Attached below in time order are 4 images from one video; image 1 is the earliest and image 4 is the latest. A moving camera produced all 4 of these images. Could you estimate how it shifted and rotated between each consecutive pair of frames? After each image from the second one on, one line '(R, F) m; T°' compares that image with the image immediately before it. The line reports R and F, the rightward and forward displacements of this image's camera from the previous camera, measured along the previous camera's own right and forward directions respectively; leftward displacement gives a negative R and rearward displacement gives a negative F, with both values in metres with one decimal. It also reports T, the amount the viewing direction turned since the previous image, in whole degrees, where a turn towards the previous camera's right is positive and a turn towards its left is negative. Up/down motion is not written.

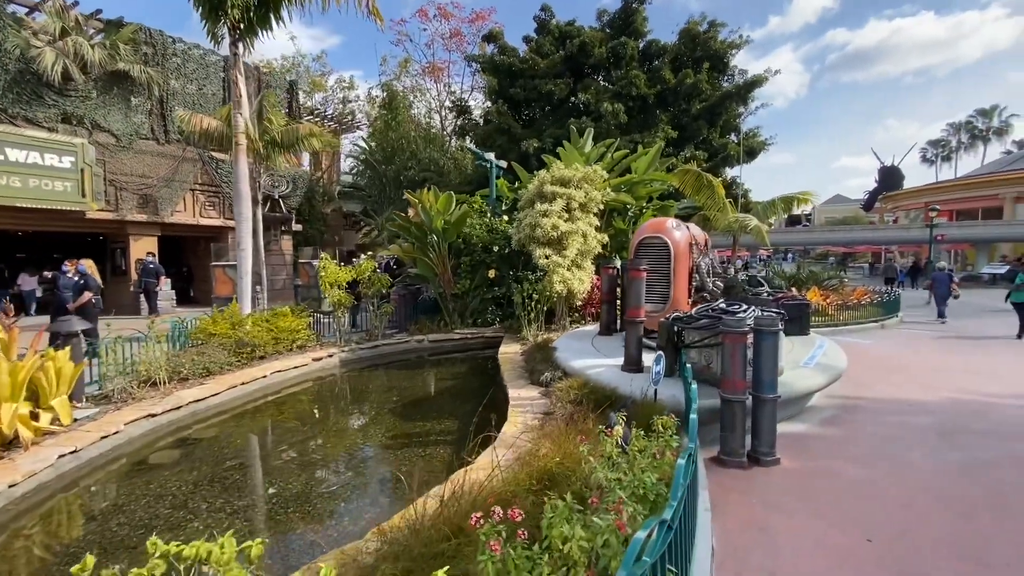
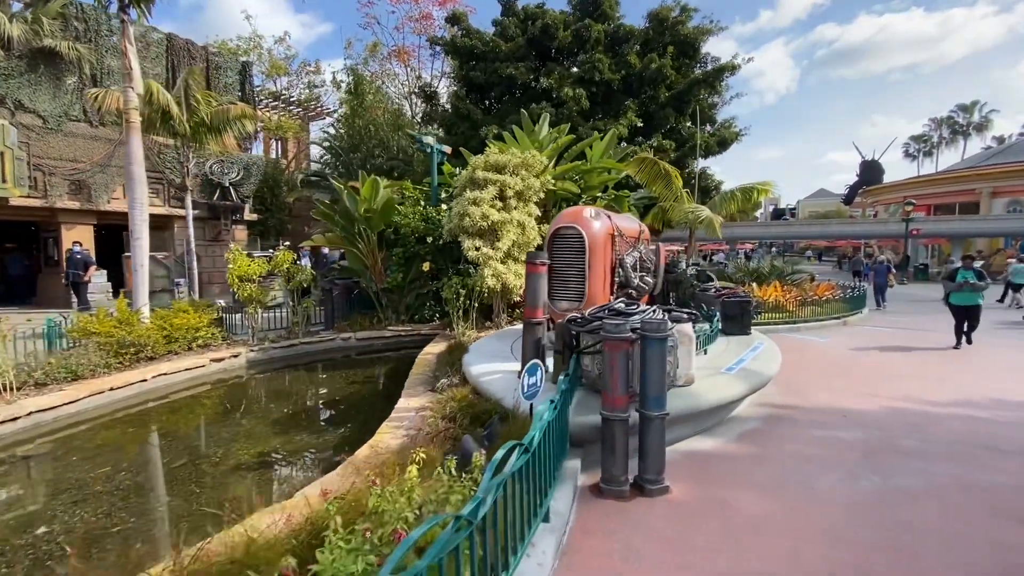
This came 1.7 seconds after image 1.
(+1.1, +0.7) m; +1°
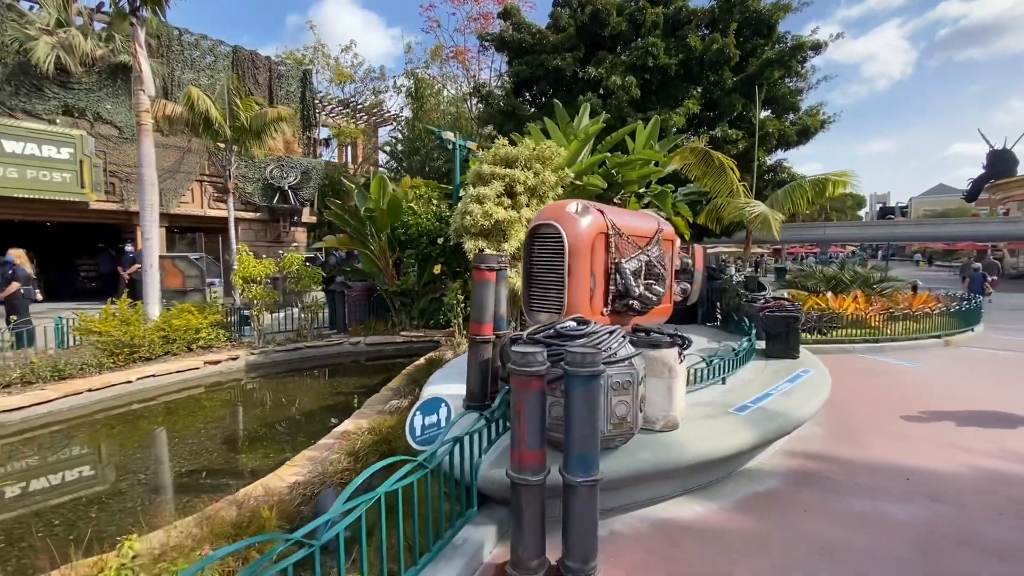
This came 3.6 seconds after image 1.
(+1.1, +0.9) m; -9°
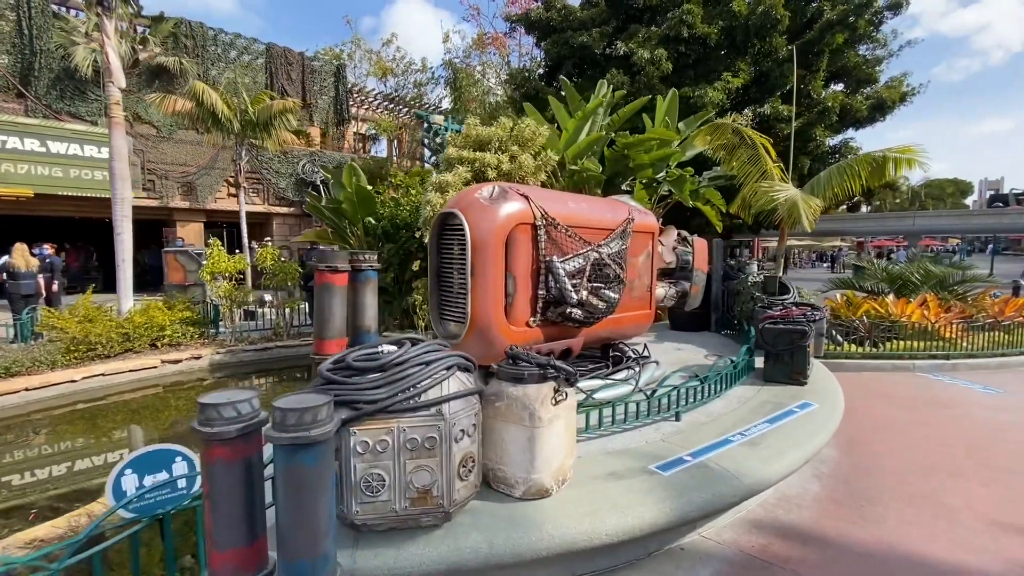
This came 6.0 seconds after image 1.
(+1.3, +1.0) m; -8°
